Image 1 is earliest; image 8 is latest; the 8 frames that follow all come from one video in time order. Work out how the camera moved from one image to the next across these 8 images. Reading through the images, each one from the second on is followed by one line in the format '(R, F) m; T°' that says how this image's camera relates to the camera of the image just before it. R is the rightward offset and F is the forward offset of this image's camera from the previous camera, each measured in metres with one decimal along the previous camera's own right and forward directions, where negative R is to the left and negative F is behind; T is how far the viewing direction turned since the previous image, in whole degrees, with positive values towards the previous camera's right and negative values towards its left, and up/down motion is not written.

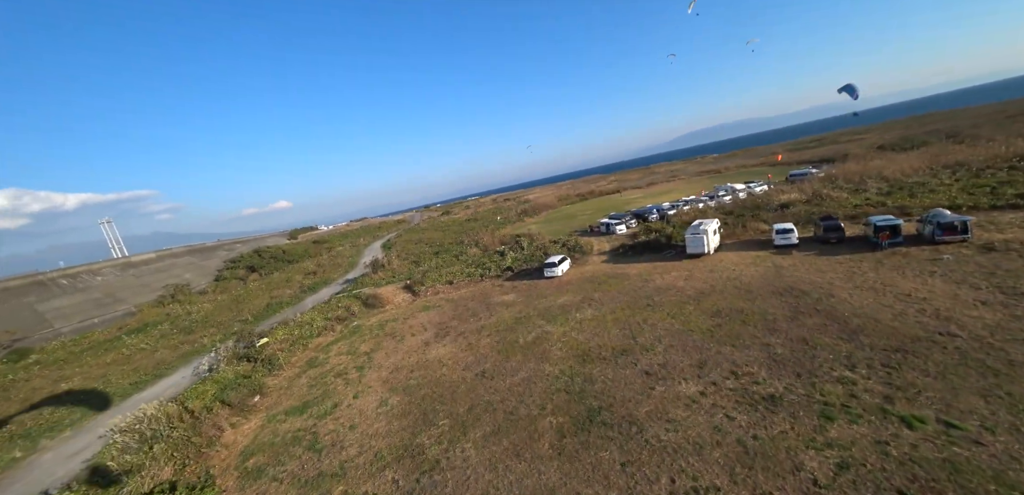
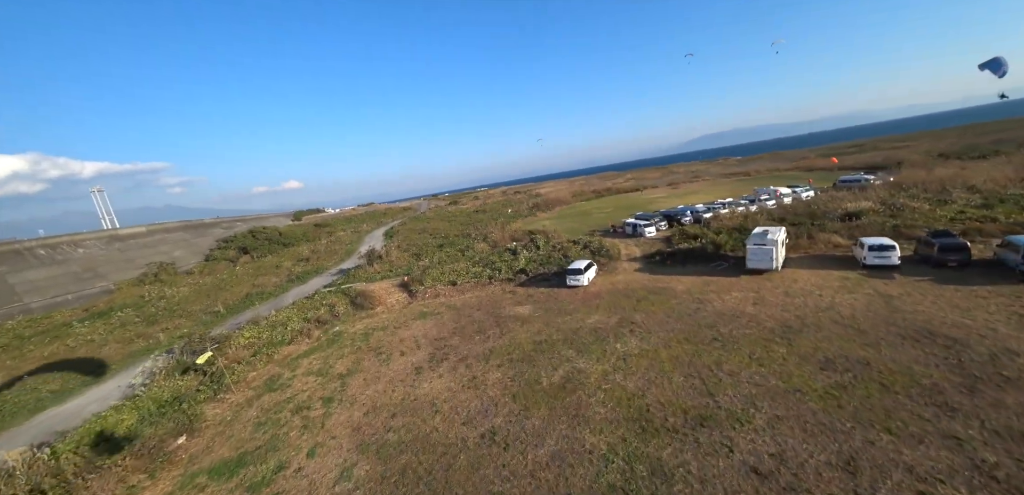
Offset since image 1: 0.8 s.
(-0.7, +3.9) m; -1°
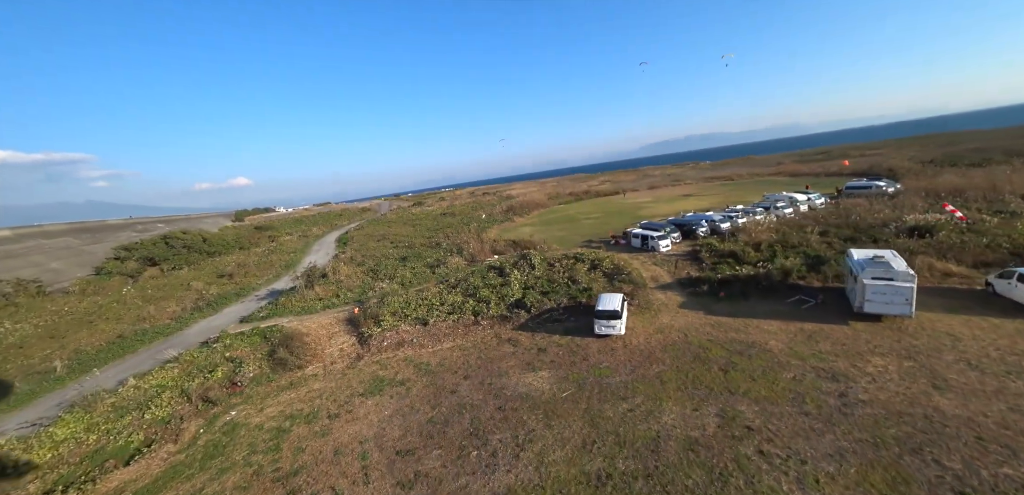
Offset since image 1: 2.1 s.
(-1.4, +6.5) m; +6°
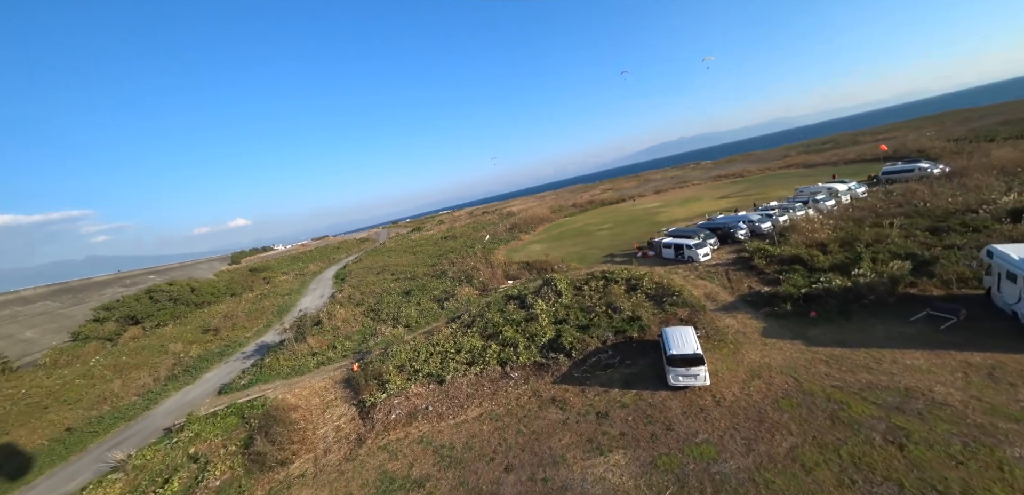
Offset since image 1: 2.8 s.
(-1.0, +3.2) m; 0°
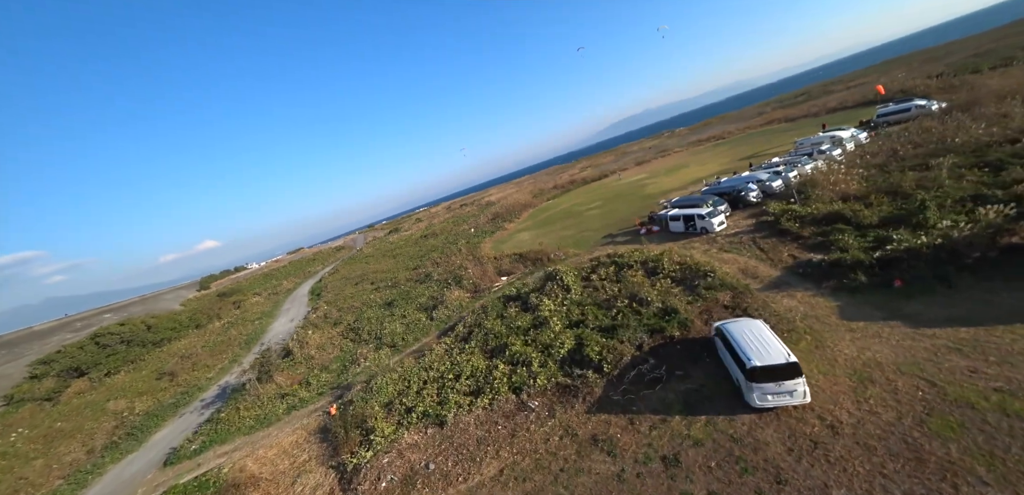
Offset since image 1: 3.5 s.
(-0.5, +3.1) m; +3°
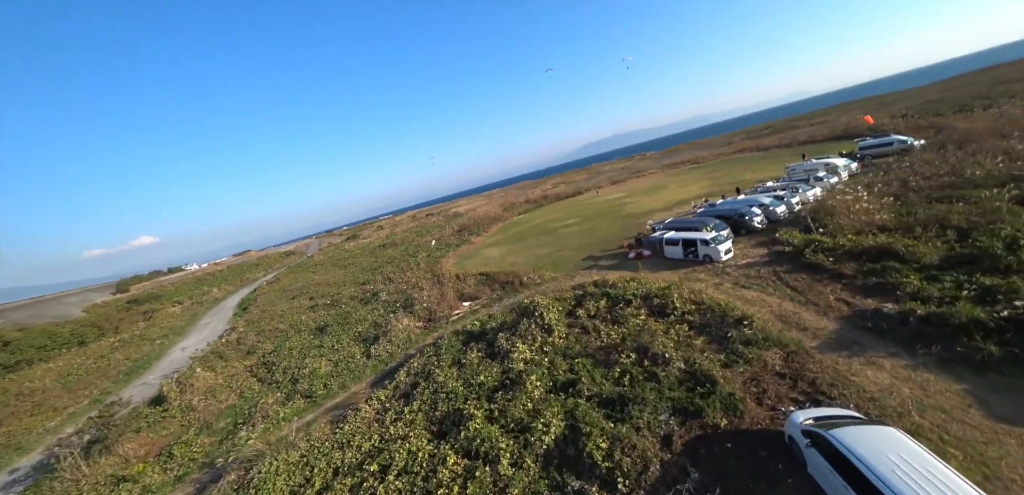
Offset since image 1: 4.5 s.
(0.0, +4.3) m; +5°
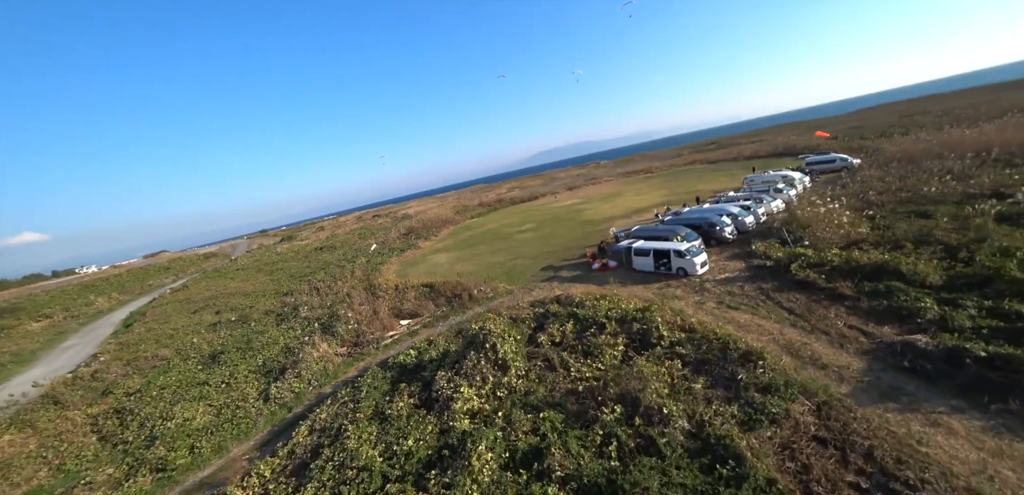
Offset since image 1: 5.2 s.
(+0.2, +3.0) m; +8°
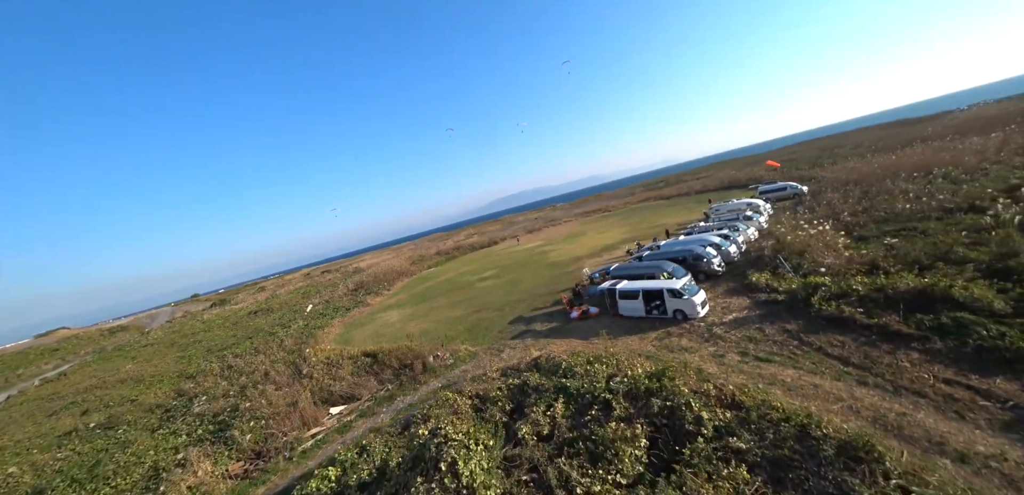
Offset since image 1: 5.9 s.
(0.0, +3.2) m; +7°
